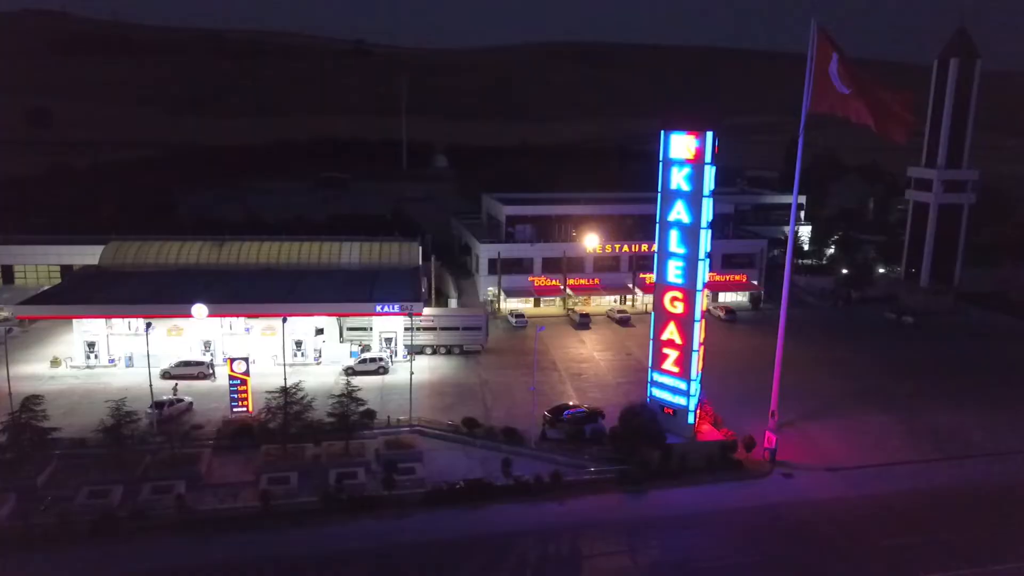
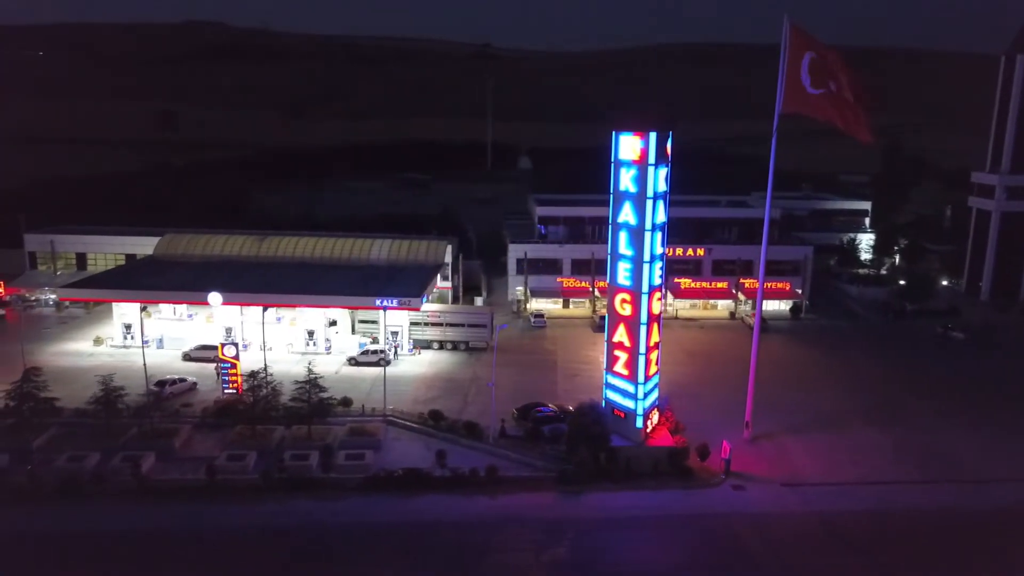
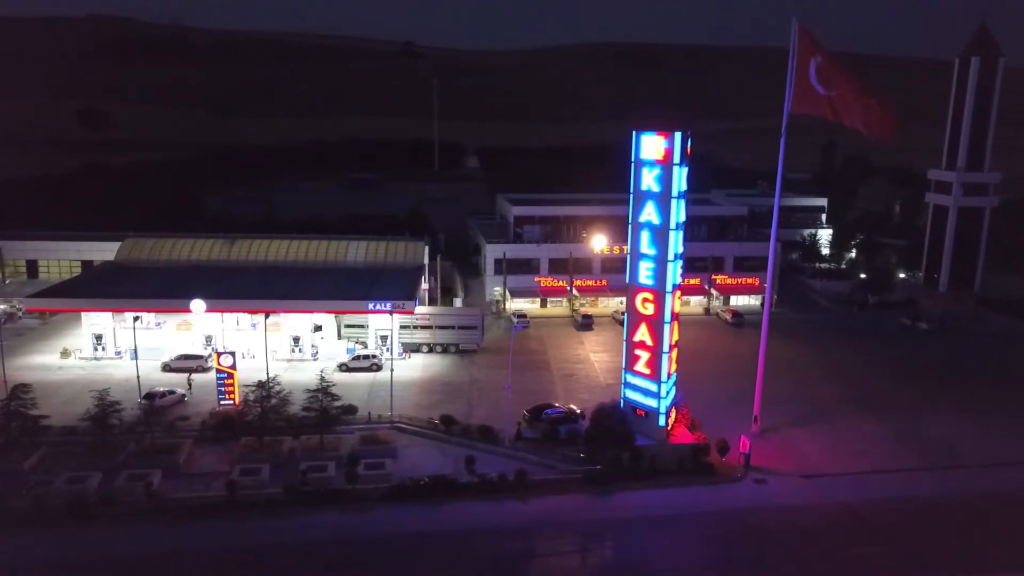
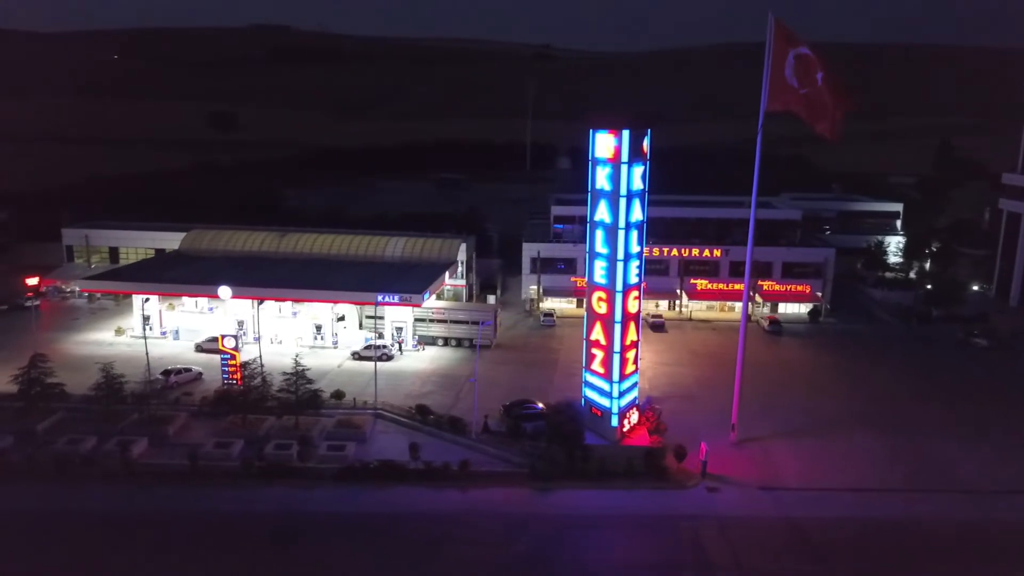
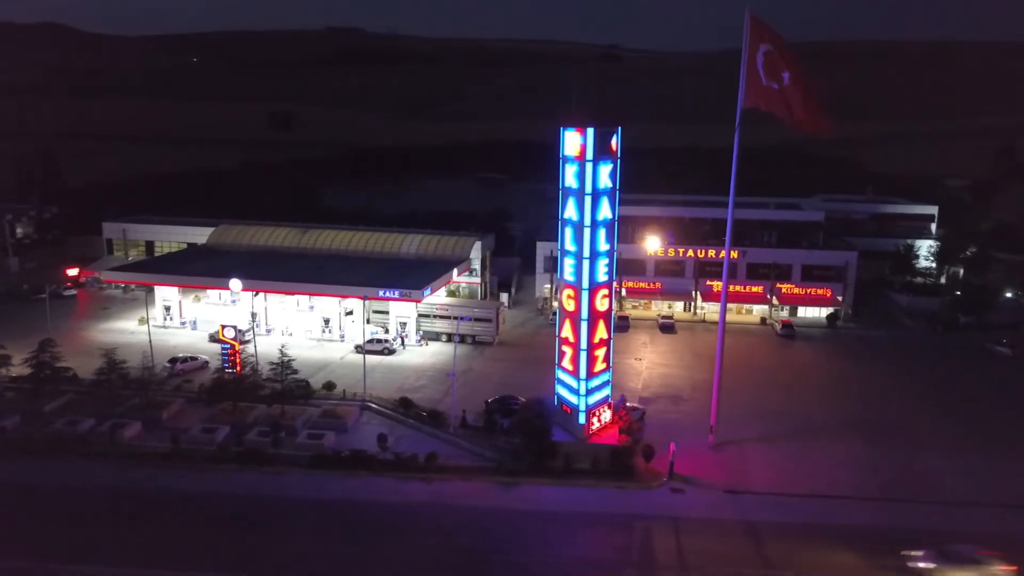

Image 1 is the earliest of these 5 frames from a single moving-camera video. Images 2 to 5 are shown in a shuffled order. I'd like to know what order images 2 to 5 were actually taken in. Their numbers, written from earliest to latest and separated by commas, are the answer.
3, 2, 4, 5
